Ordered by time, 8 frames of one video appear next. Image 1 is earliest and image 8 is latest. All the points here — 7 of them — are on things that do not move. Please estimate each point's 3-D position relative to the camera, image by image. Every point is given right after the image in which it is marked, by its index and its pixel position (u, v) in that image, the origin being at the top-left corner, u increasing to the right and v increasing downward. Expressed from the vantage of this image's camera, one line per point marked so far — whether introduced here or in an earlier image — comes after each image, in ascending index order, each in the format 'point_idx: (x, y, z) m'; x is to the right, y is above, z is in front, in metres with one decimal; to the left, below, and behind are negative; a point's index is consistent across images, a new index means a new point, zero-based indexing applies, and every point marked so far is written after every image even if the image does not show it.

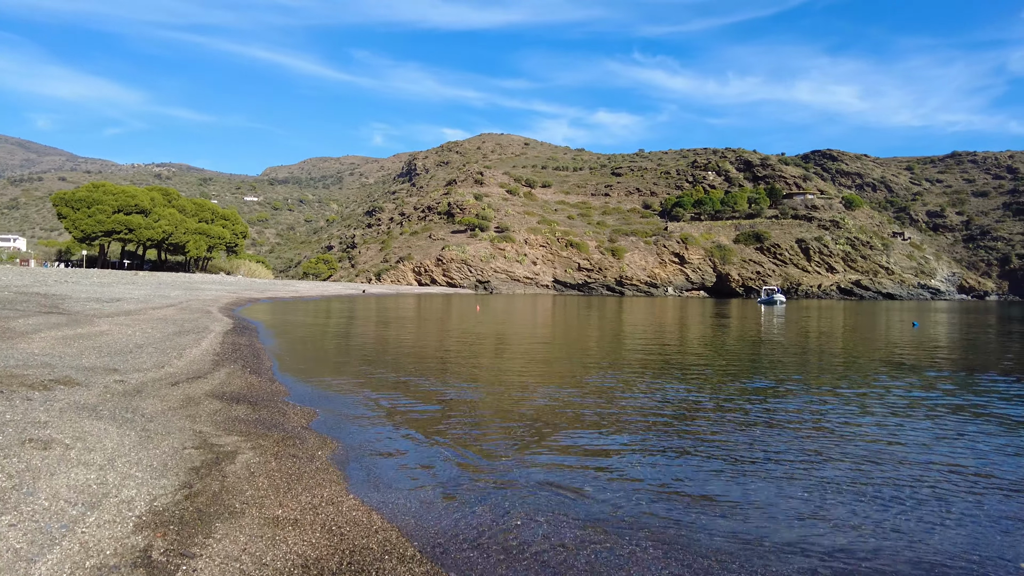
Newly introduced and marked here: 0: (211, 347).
0: (-8.6, -1.6, +18.9) m
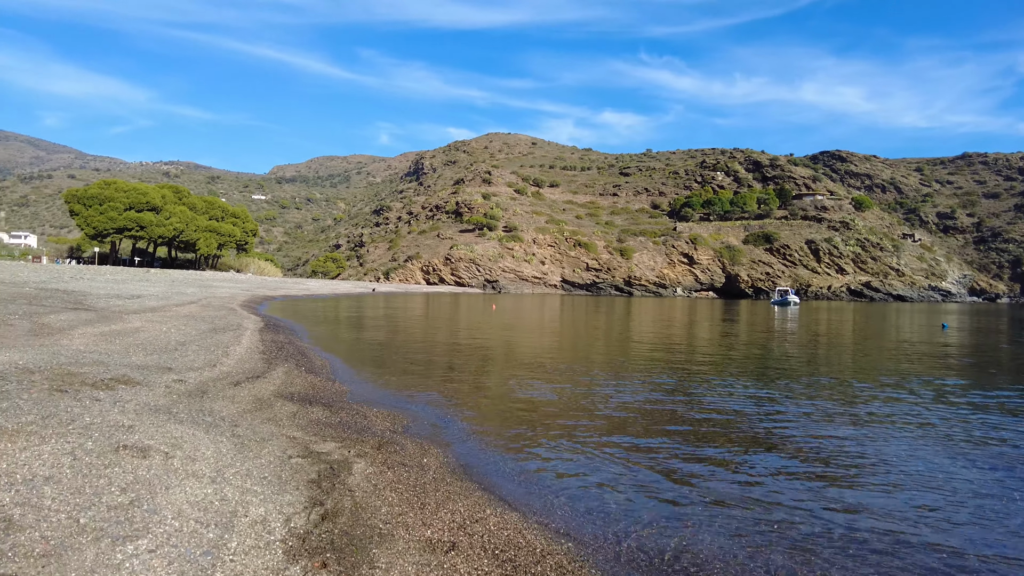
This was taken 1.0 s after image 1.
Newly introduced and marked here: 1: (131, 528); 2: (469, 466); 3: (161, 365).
0: (-7.2, -1.5, +18.3) m
1: (-2.5, -1.5, +4.3) m
2: (-0.4, -2.0, +7.5) m
3: (-6.7, -1.5, +12.6) m
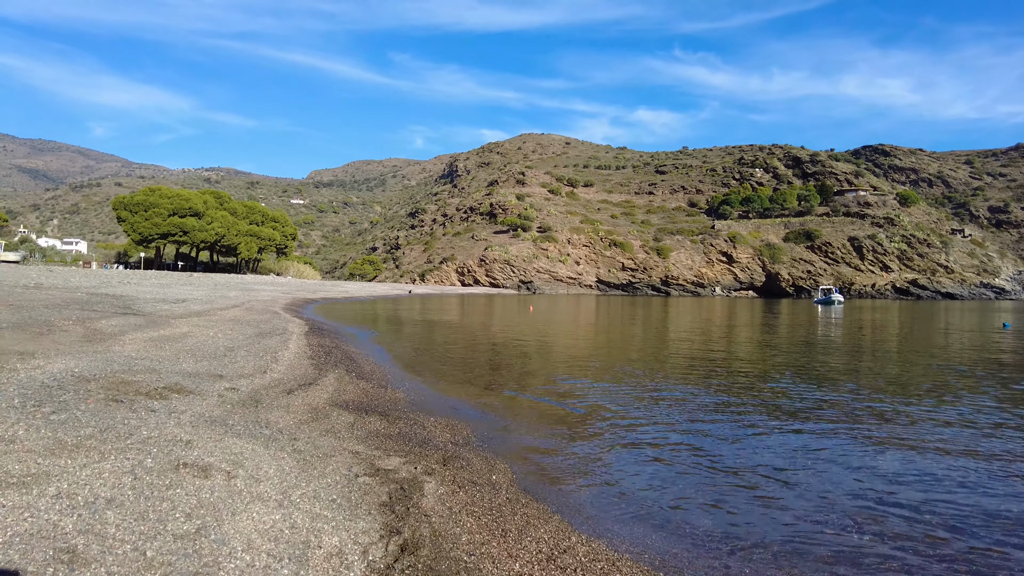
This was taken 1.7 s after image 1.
0: (-5.8, -1.7, +18.1) m
1: (-1.8, -1.6, +3.9) m
2: (+0.3, -2.0, +7.0) m
3: (-5.6, -1.6, +12.4) m
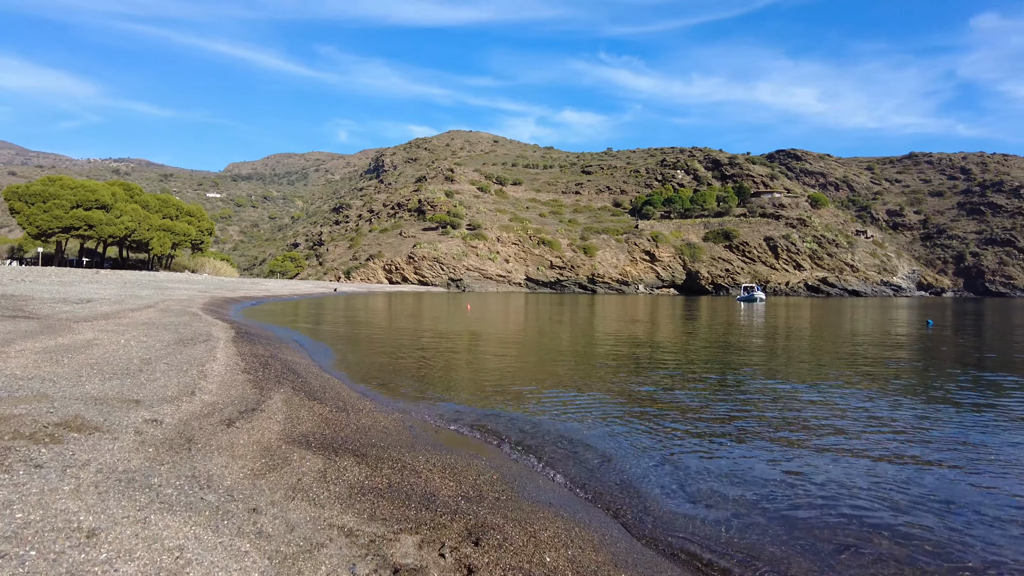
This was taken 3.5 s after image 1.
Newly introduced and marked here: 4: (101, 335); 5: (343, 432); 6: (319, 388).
0: (-6.6, -1.7, +15.5) m
1: (-1.1, -1.7, +1.8) m
2: (+0.8, -2.1, +5.1) m
3: (-5.8, -1.6, +9.8) m
4: (-12.0, -1.4, +19.4) m
5: (-2.3, -2.0, +9.0) m
6: (-3.7, -1.9, +12.8) m
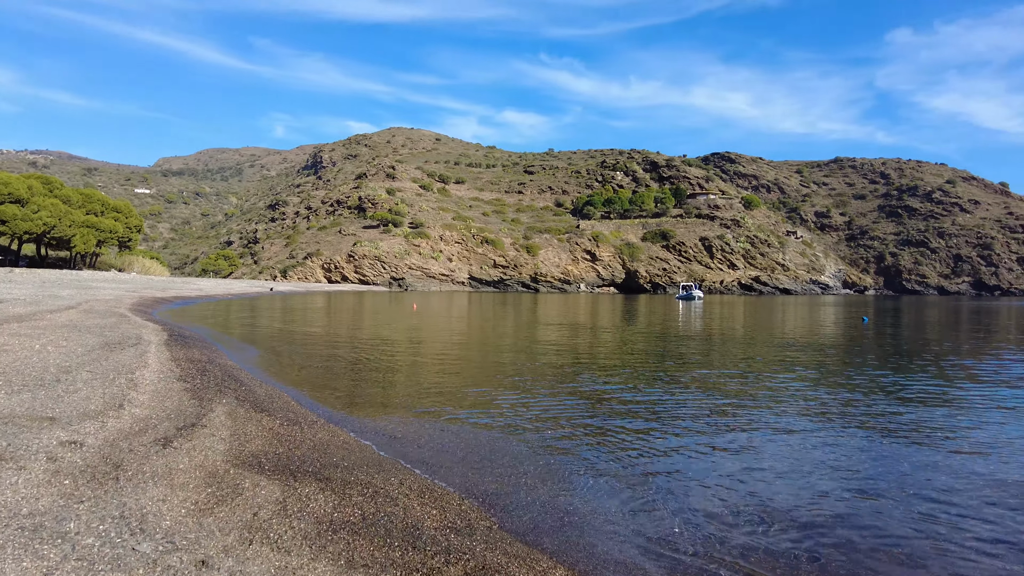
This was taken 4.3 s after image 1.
0: (-7.4, -1.6, +14.0) m
1: (-0.7, -1.7, +0.8) m
2: (+0.8, -2.1, +4.3) m
3: (-6.1, -1.6, +8.5) m
4: (-13.1, -1.4, +17.4) m
5: (-2.5, -1.9, +7.9) m
6: (-4.3, -1.9, +11.6) m
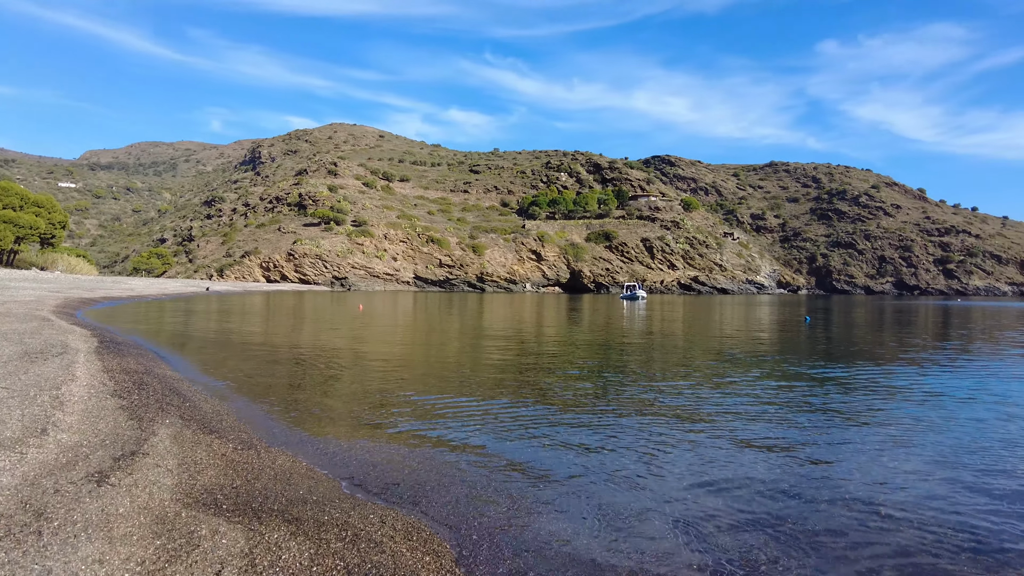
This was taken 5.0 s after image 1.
0: (-8.0, -1.7, +12.7) m
1: (-0.2, -1.8, +0.1) m
2: (+1.0, -2.2, +3.6) m
3: (-6.2, -1.7, +7.2) m
4: (-14.0, -1.4, +15.5) m
5: (-2.6, -2.0, +6.9) m
6: (-4.7, -2.0, +10.5) m
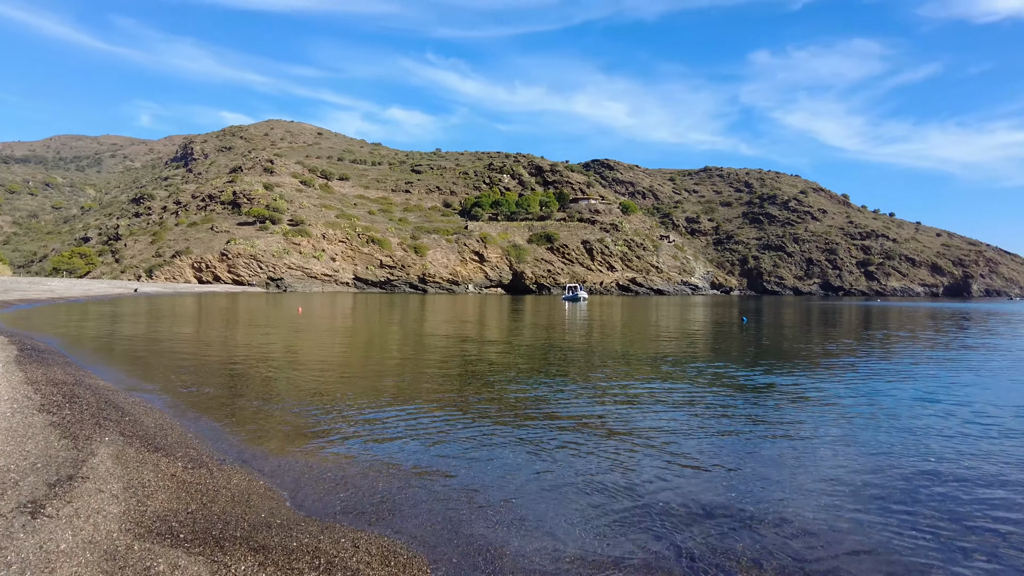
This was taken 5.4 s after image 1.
0: (-8.7, -1.8, +11.7) m
1: (+0.1, -1.8, -0.2) m
2: (+1.1, -2.2, +3.4) m
3: (-6.4, -1.8, +6.4) m
4: (-14.9, -1.5, +14.0) m
5: (-2.9, -2.1, +6.4) m
6: (-5.2, -2.1, +9.8) m
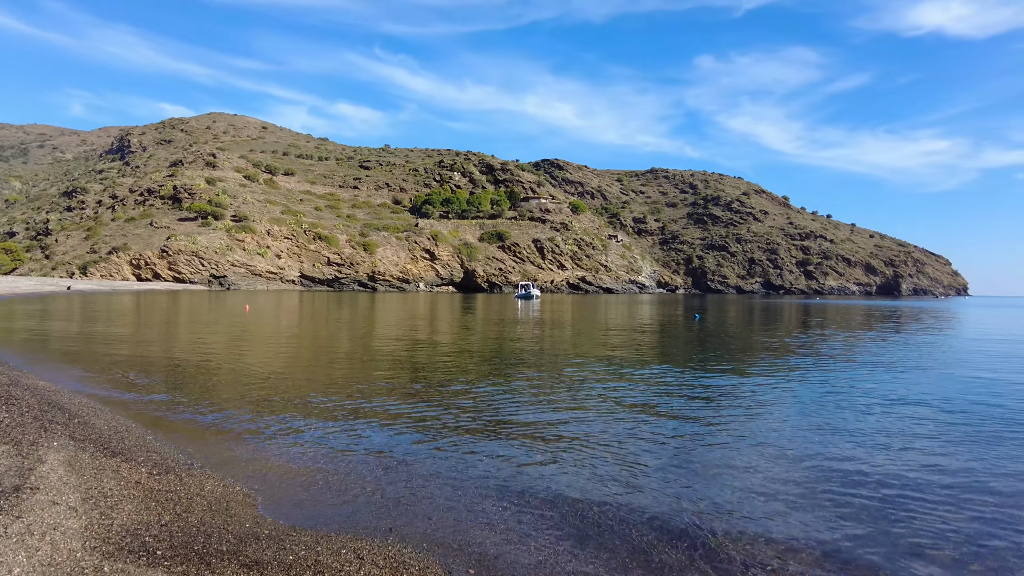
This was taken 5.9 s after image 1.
0: (-8.9, -1.6, +10.5) m
1: (+0.8, -1.7, -0.7) m
2: (+1.4, -2.1, +3.0) m
3: (-6.3, -1.6, +5.4) m
4: (-15.3, -1.3, +12.3) m
5: (-2.7, -2.0, +5.7) m
6: (-5.3, -1.9, +8.8) m
